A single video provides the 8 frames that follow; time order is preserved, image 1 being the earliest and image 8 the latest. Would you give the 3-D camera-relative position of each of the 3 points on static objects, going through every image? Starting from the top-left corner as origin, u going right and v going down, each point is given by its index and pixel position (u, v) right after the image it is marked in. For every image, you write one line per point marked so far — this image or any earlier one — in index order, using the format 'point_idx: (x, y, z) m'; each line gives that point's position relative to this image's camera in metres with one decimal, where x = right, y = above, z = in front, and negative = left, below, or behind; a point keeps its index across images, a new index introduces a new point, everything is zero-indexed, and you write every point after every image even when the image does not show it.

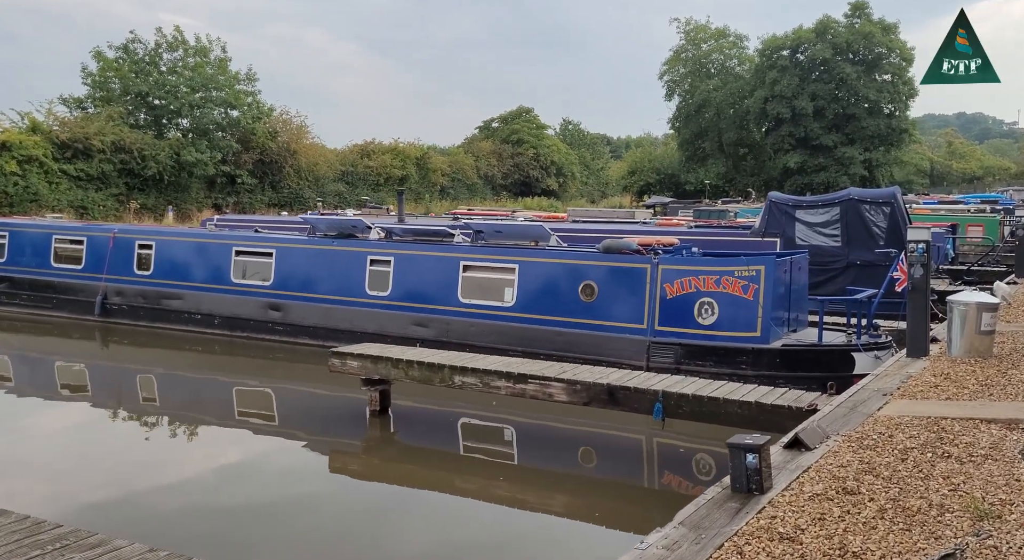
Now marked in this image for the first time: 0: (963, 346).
0: (+4.0, -0.6, +9.2) m
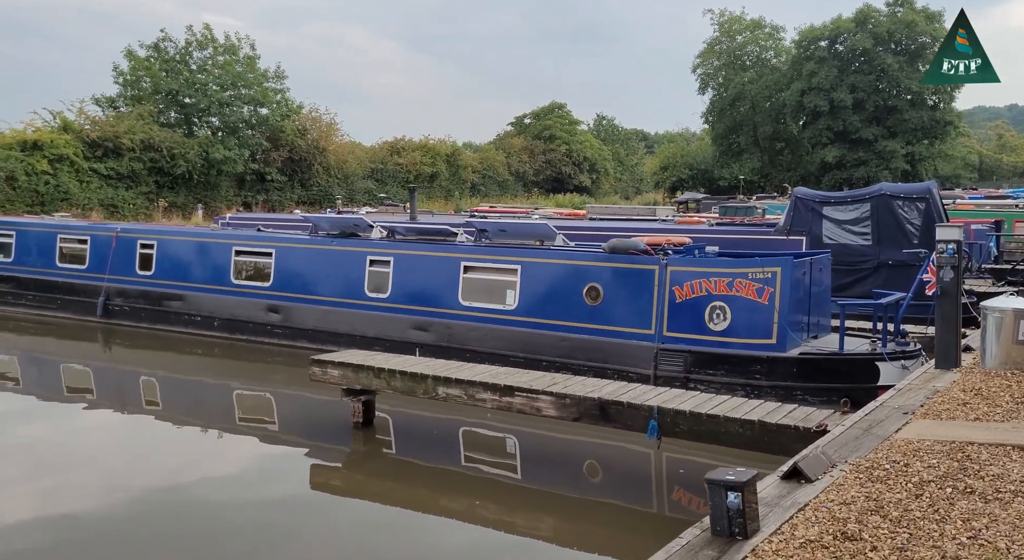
0: (+3.9, -0.6, +8.4) m
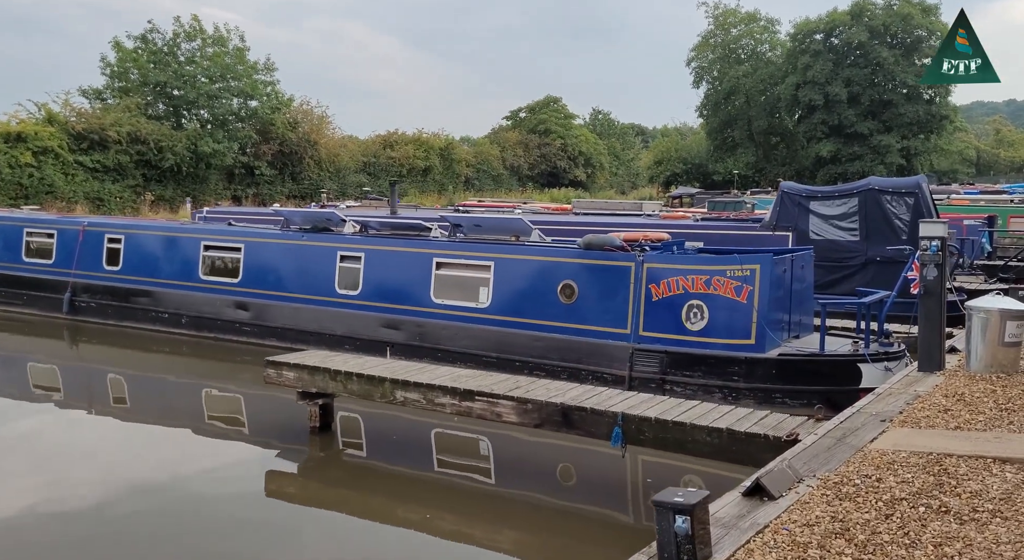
0: (+3.6, -0.6, +8.0) m
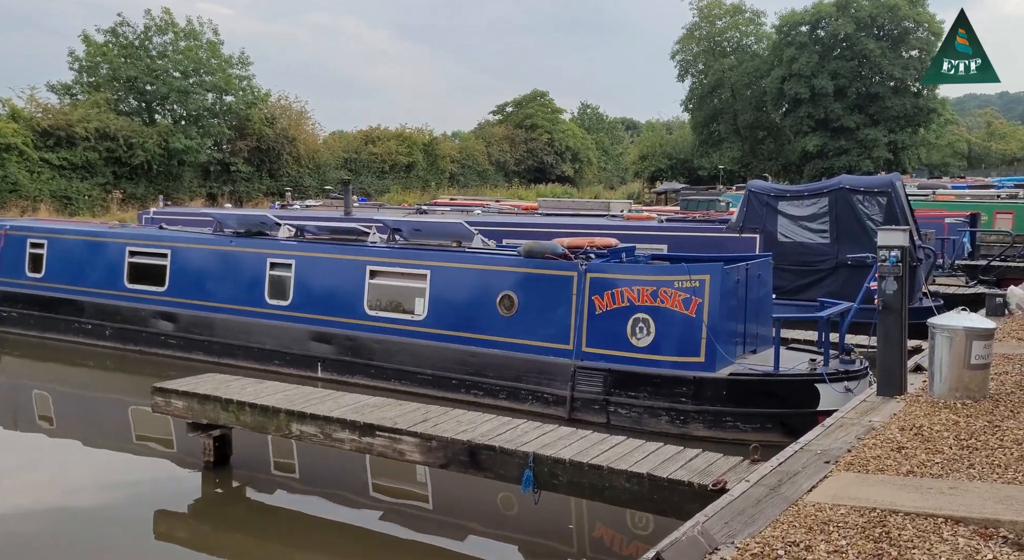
0: (+3.0, -0.7, +7.2) m
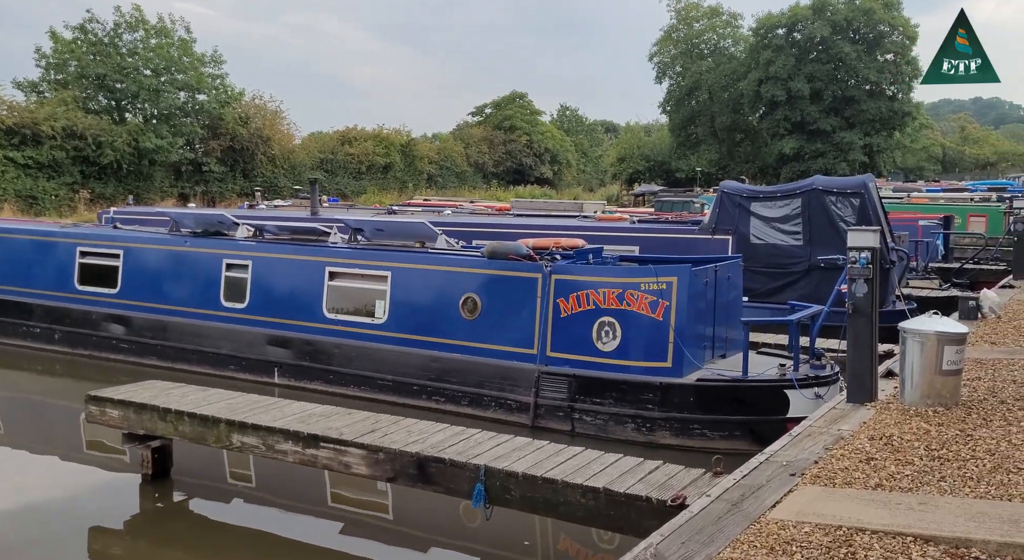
0: (+2.7, -0.7, +6.9) m
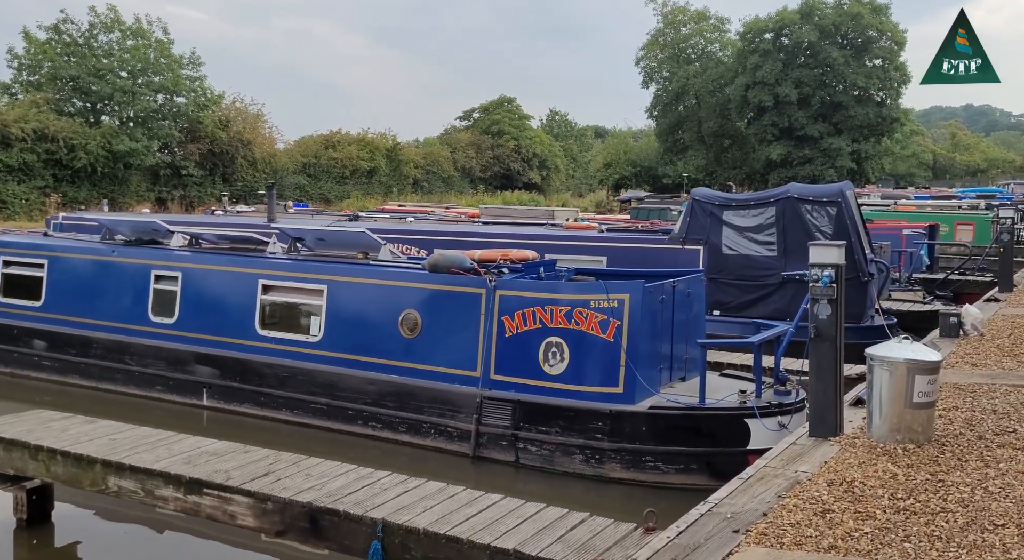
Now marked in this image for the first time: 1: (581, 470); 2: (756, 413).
0: (+2.3, -0.9, +6.2) m
1: (+0.5, -1.5, +7.9) m
2: (+1.8, -1.0, +7.6) m
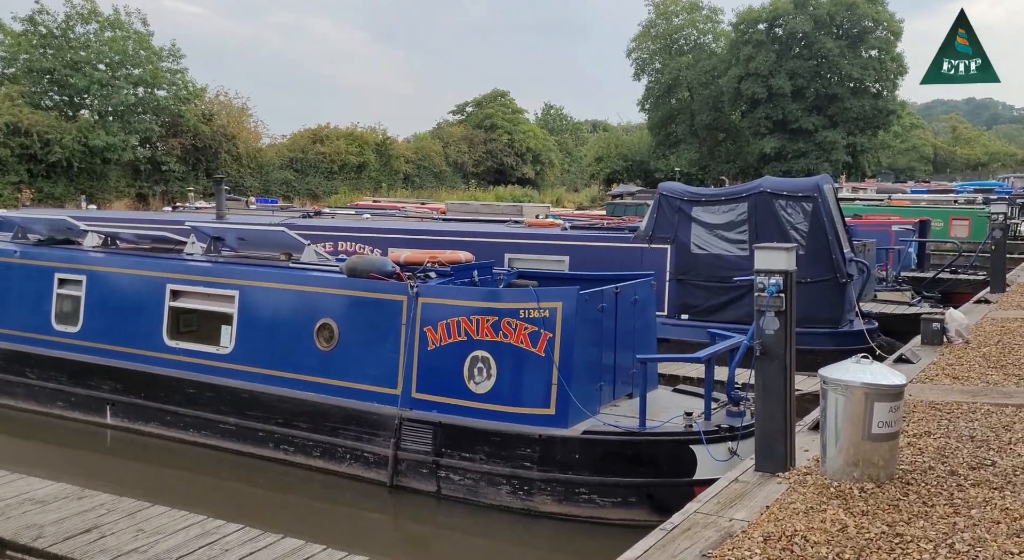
0: (+1.7, -0.9, +5.3) m
1: (0.0, -1.5, +7.0) m
2: (+1.2, -1.0, +6.7) m
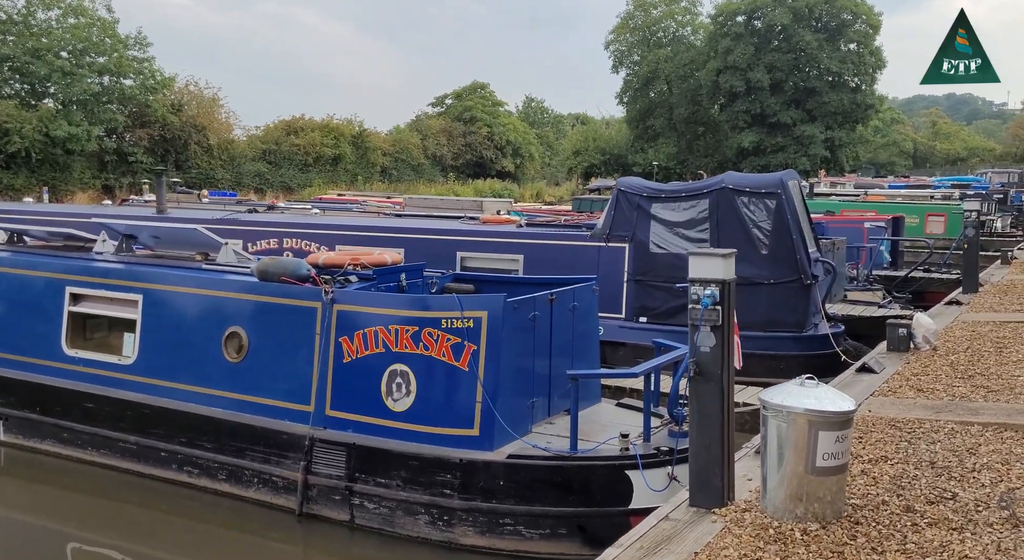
0: (+1.2, -1.0, +4.6) m
1: (-0.5, -1.5, +6.3) m
2: (+0.8, -1.1, +6.0) m
